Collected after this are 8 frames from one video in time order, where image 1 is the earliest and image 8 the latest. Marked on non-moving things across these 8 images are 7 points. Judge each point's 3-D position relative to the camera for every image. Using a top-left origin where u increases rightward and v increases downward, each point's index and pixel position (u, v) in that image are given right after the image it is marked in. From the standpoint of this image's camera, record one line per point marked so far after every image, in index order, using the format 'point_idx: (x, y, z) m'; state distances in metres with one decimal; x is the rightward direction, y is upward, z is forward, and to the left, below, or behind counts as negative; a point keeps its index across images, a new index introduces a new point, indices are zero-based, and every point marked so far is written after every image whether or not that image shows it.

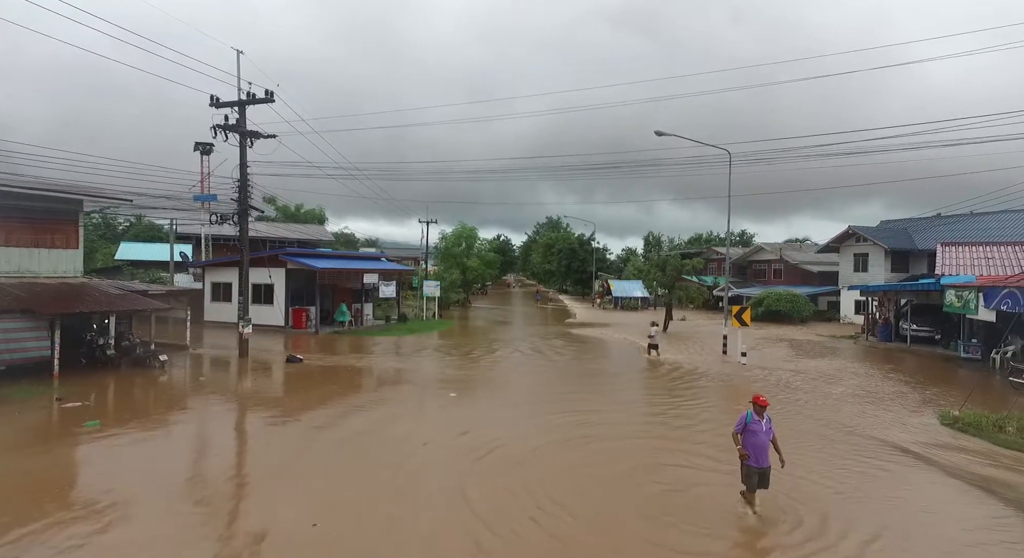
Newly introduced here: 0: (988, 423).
0: (+7.4, -2.2, +9.1) m
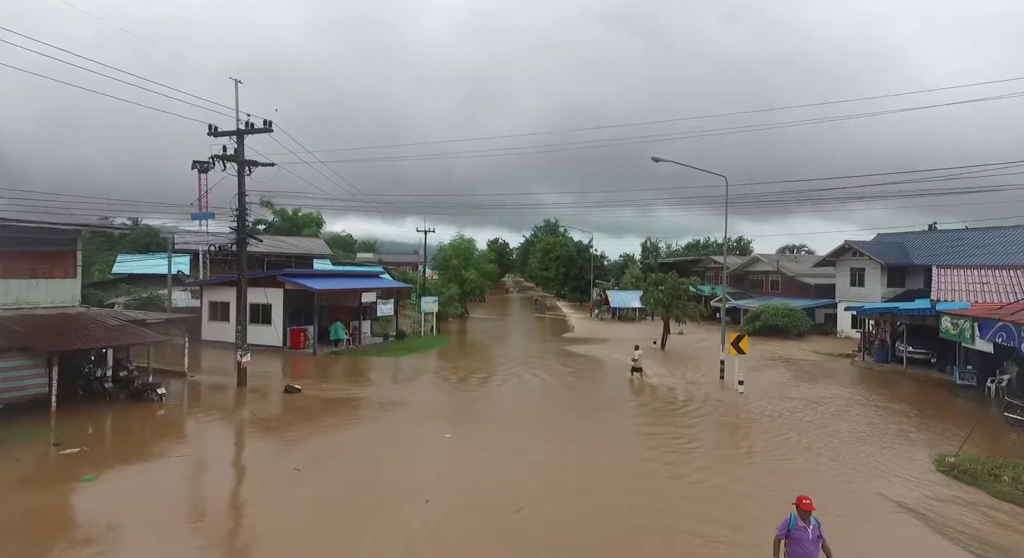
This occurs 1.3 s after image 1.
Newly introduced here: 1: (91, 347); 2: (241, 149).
0: (+7.4, -3.0, +9.2) m
1: (-9.1, -1.5, +12.7) m
2: (-7.2, +3.4, +15.6) m
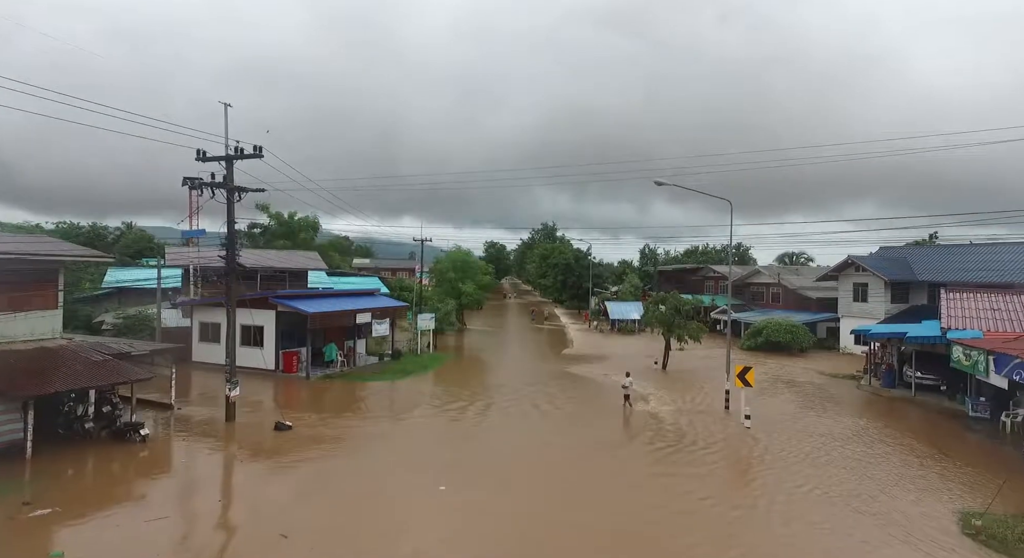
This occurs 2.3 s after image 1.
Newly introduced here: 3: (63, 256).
0: (+7.4, -3.8, +8.7) m
1: (-9.1, -2.2, +12.1) m
2: (-7.2, +2.7, +15.1) m
3: (-10.6, +0.6, +13.9) m
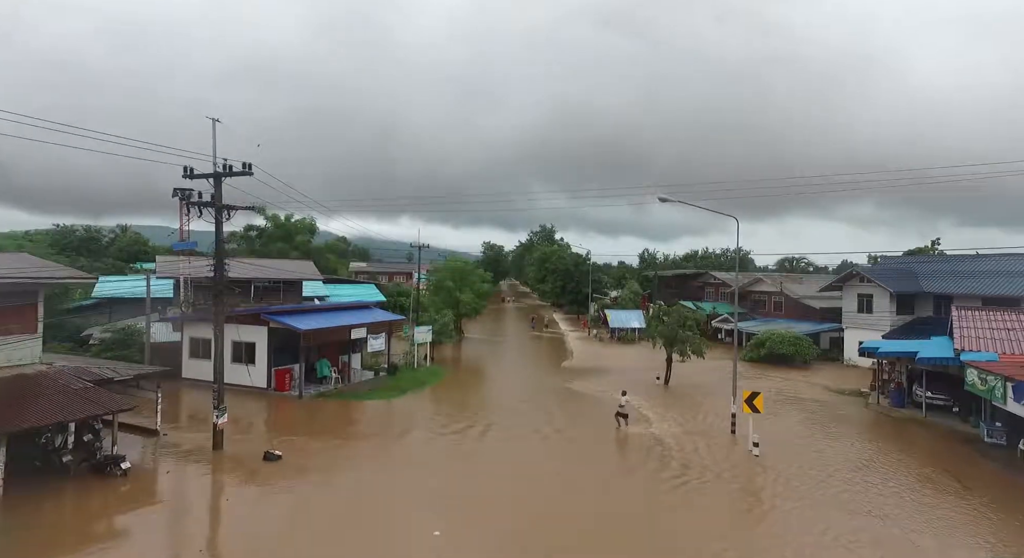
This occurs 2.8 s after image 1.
0: (+7.4, -4.3, +8.1) m
1: (-9.1, -2.8, +11.5) m
2: (-7.3, +2.1, +14.5) m
3: (-10.6, 0.0, +13.3) m
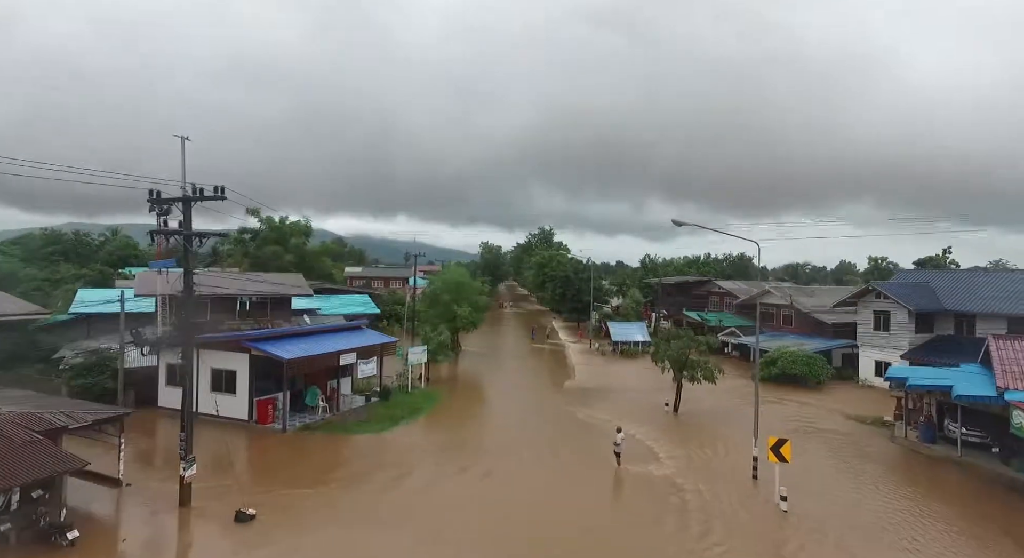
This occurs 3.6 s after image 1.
0: (+7.4, -5.1, +6.7) m
1: (-9.0, -3.5, +10.0) m
2: (-7.2, +1.4, +13.0) m
3: (-10.6, -0.8, +11.8) m
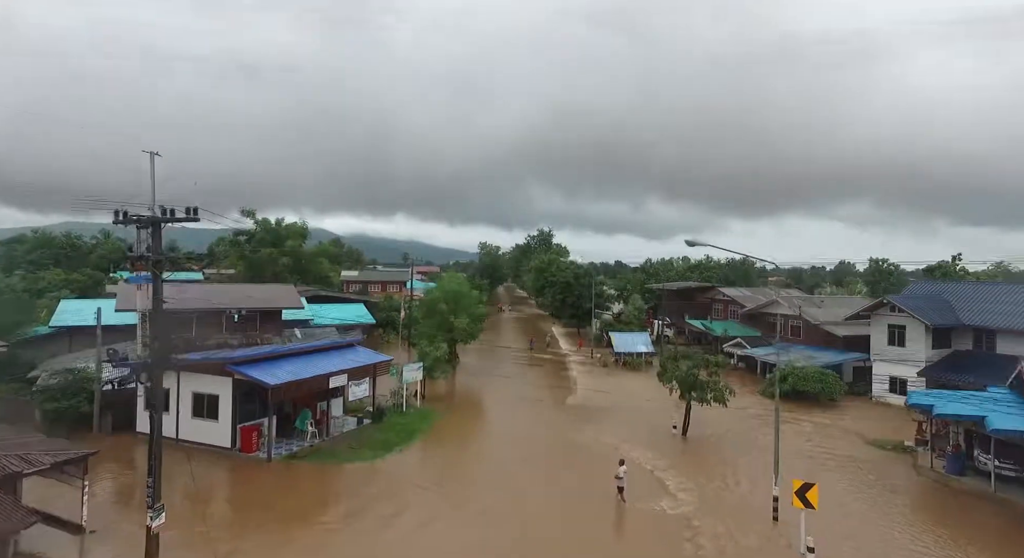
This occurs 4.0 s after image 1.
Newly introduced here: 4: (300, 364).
0: (+7.5, -5.7, +5.6) m
1: (-9.0, -4.1, +8.9) m
2: (-7.2, +0.8, +11.8) m
3: (-10.5, -1.3, +10.6) m
4: (-7.0, -2.8, +19.4) m
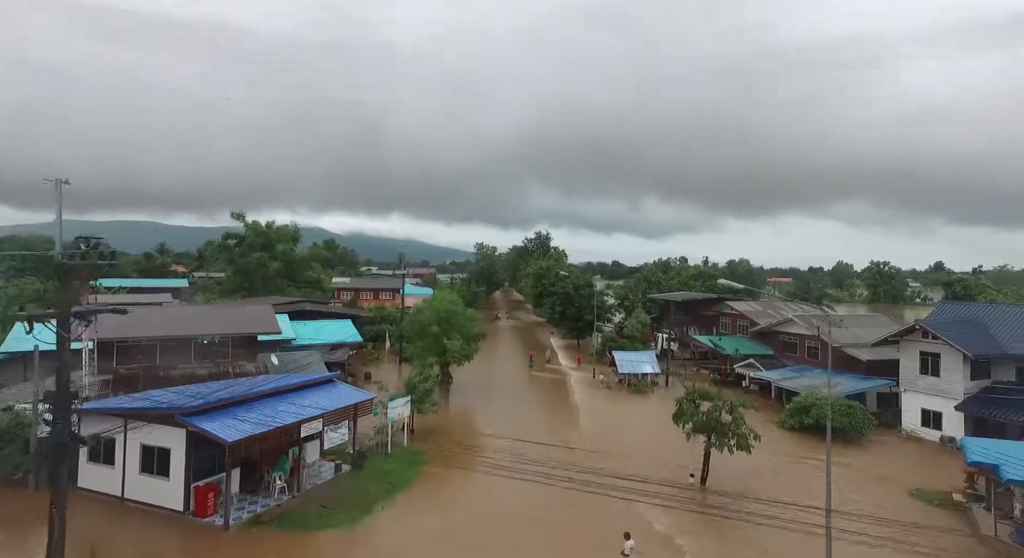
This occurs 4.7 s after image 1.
0: (+7.5, -6.7, +3.3) m
1: (-9.0, -5.1, +6.4) m
2: (-7.2, -0.2, +9.4) m
3: (-10.6, -2.3, +8.2) m
4: (-7.0, -3.7, +16.9) m
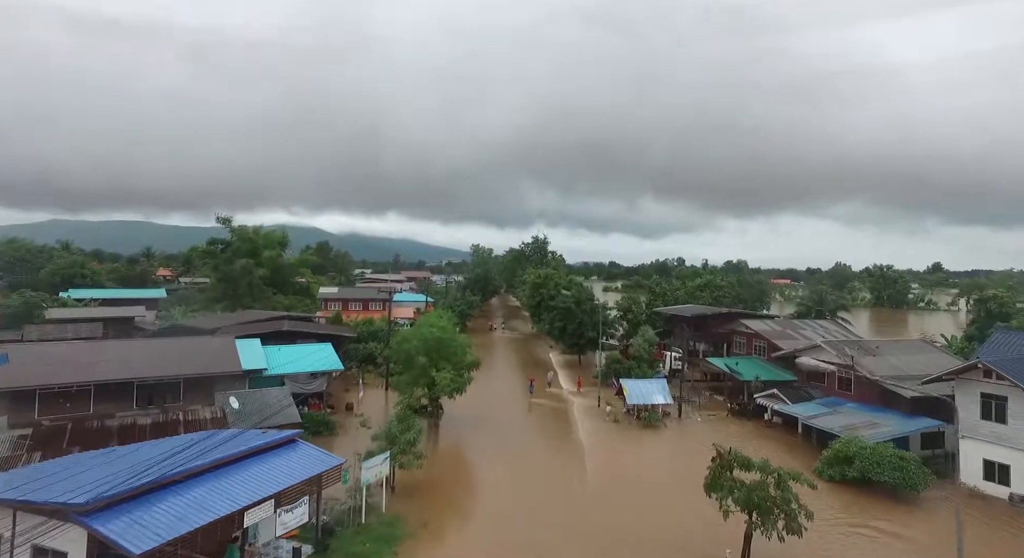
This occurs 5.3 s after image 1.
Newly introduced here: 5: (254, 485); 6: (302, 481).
0: (+7.5, -7.8, -0.1) m
1: (-9.0, -6.2, +2.9) m
2: (-7.2, -1.3, +5.9) m
3: (-10.6, -3.4, +4.7) m
4: (-7.1, -4.9, +13.5) m
5: (-6.4, -4.9, +14.6) m
6: (-5.5, -5.2, +15.6) m
